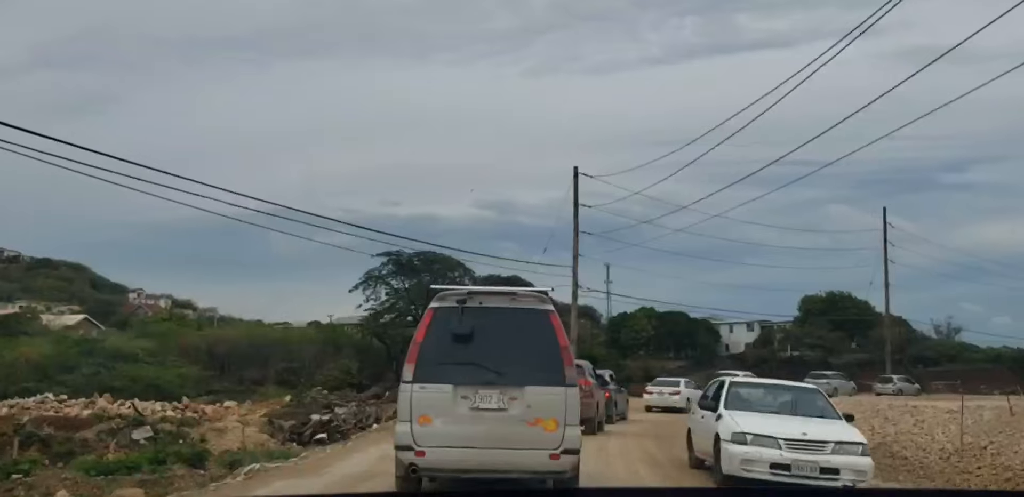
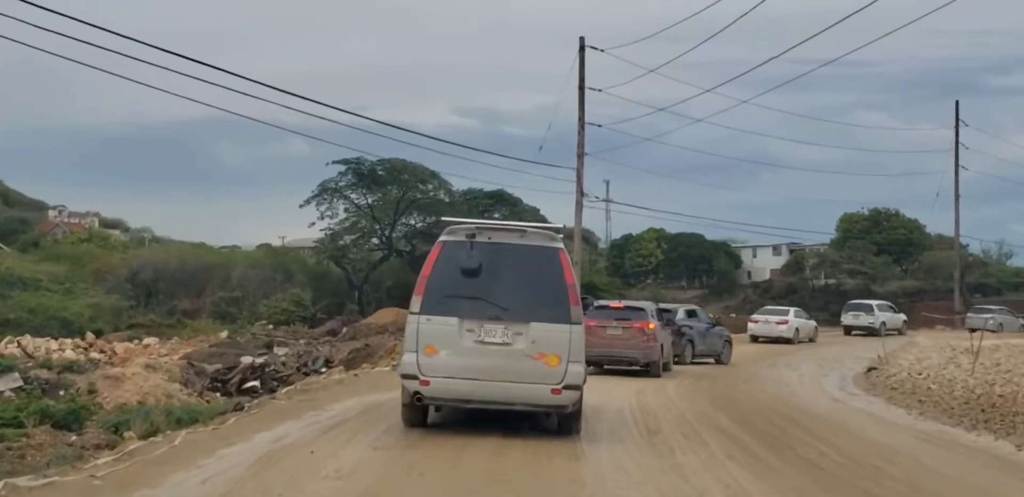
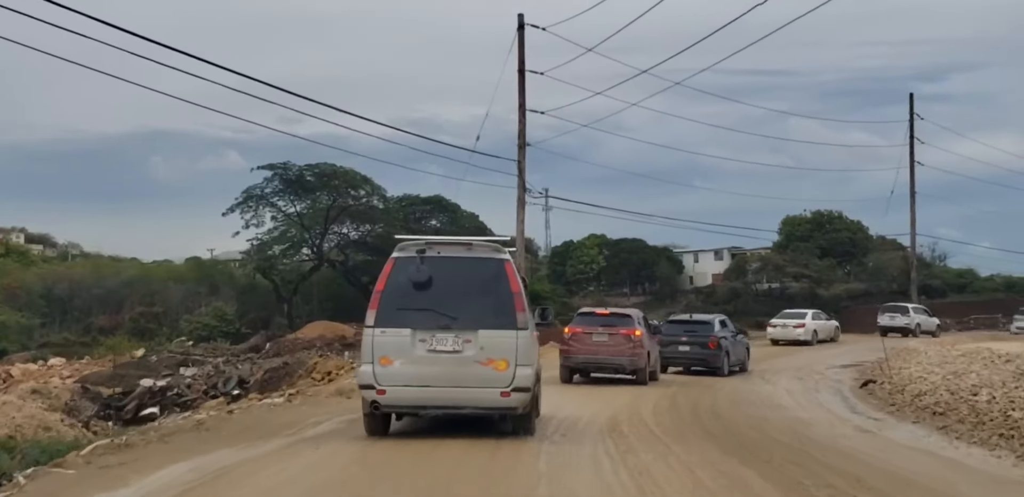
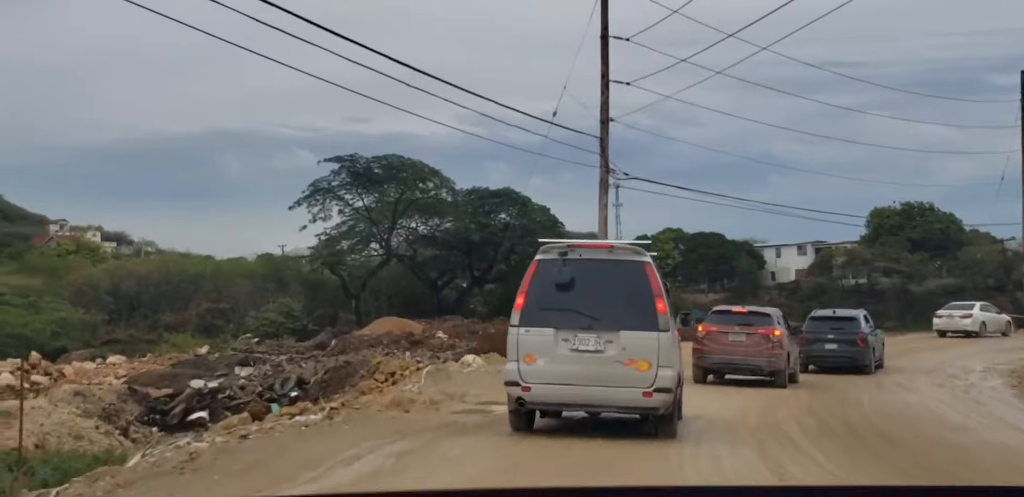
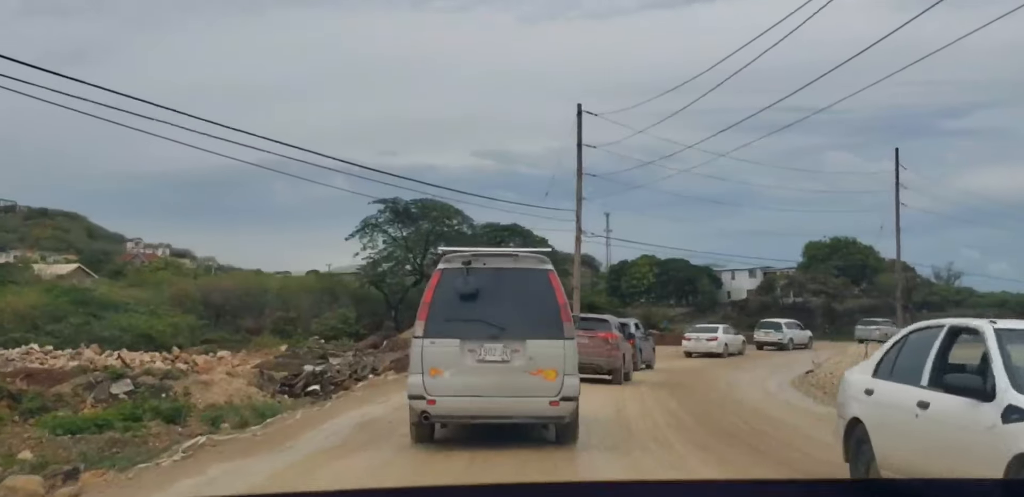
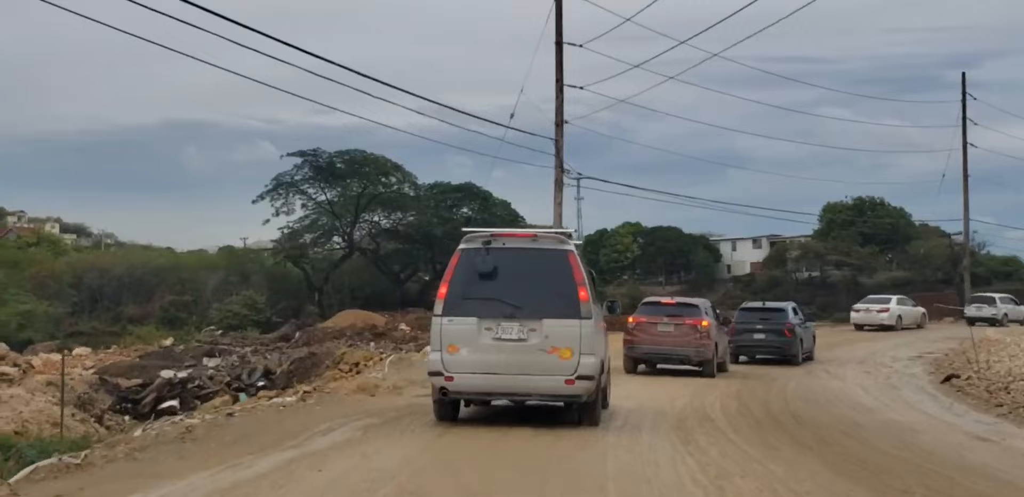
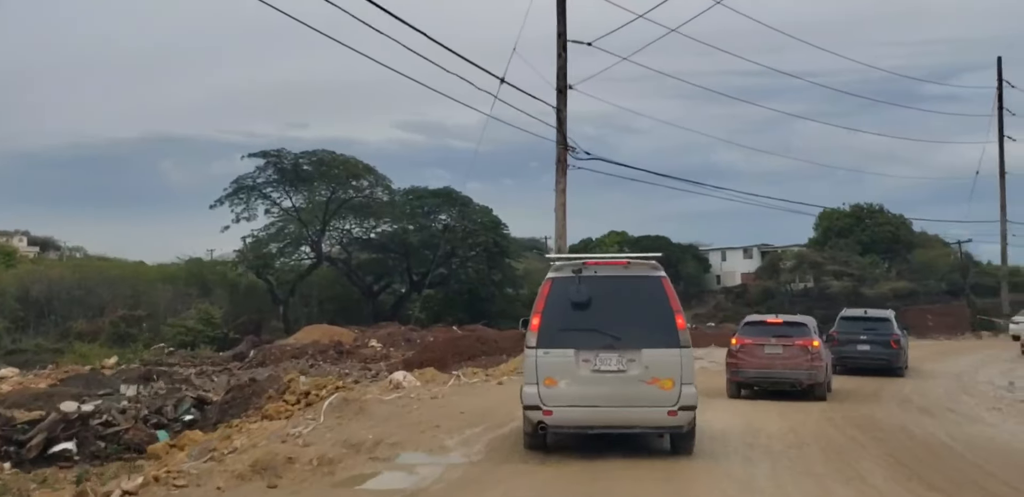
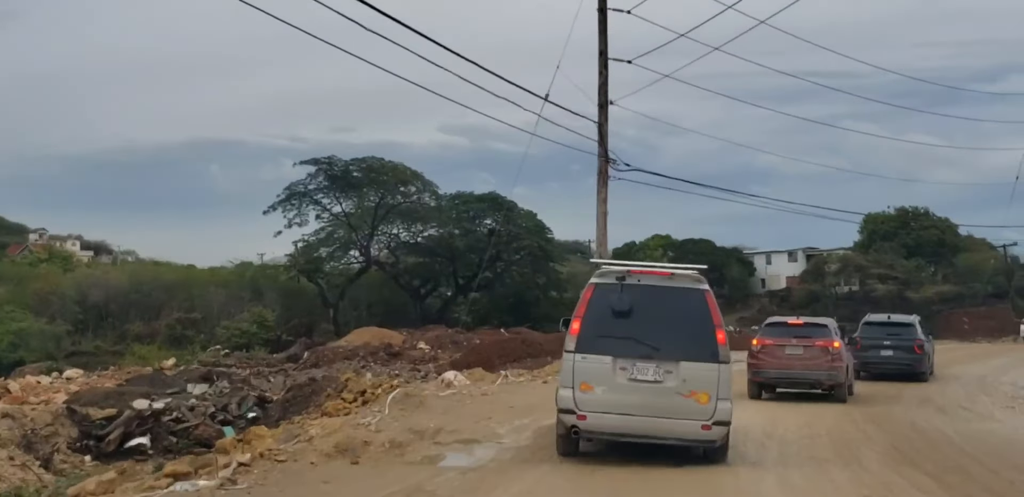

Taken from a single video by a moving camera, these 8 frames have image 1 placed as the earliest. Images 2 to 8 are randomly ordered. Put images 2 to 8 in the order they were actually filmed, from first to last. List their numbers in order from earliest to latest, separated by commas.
5, 2, 3, 6, 4, 8, 7
